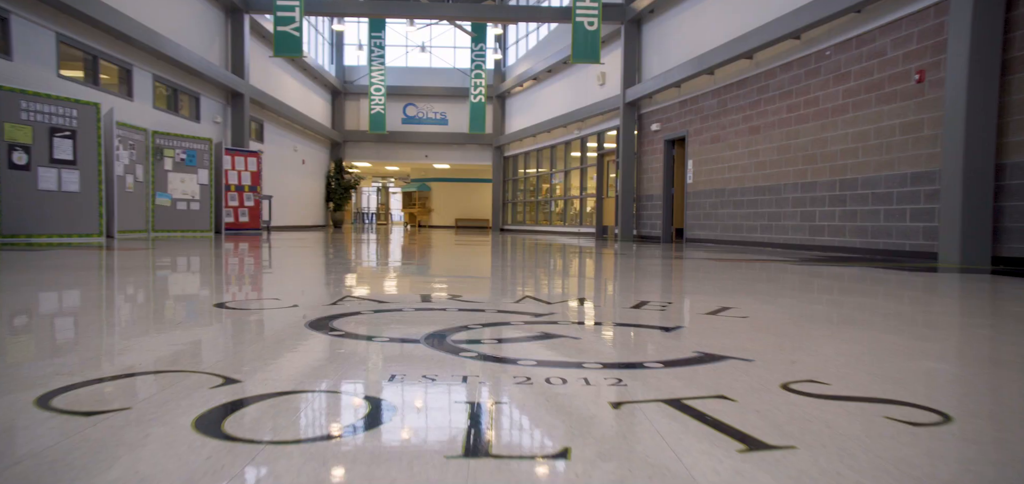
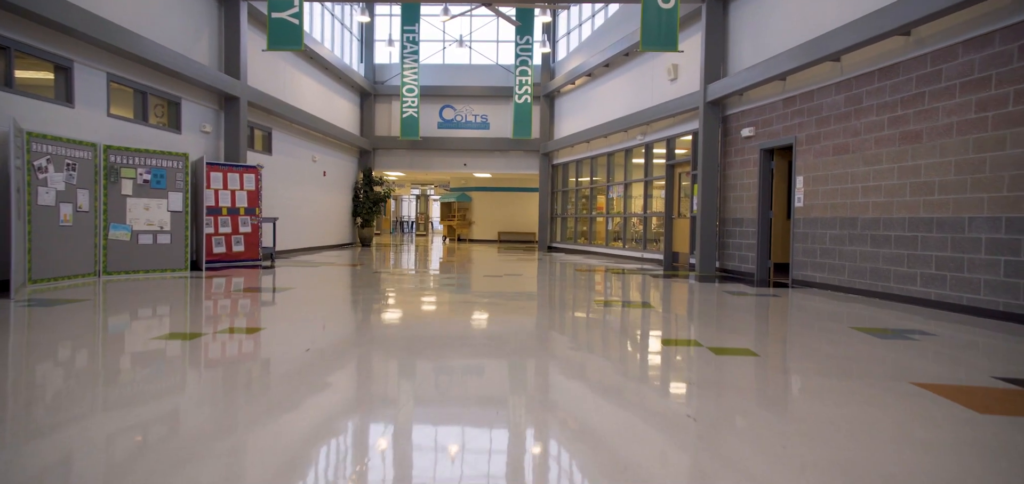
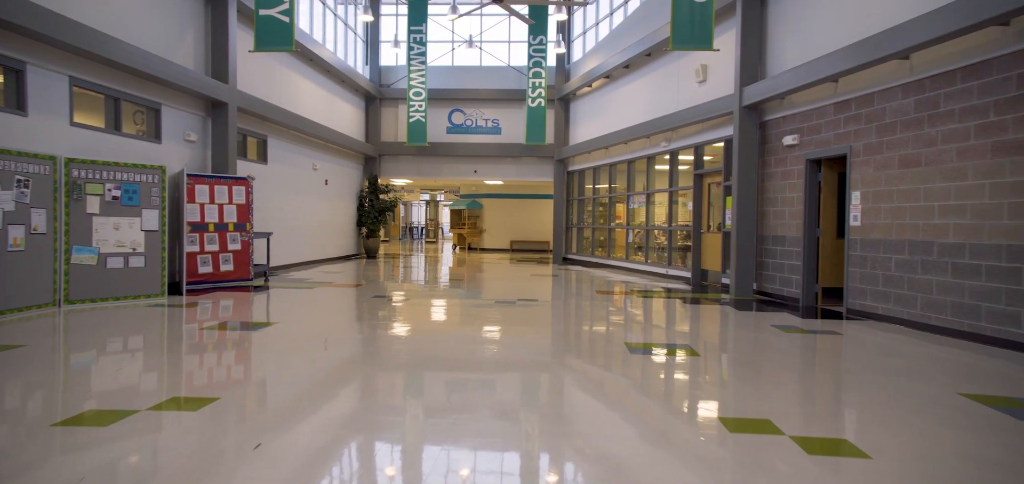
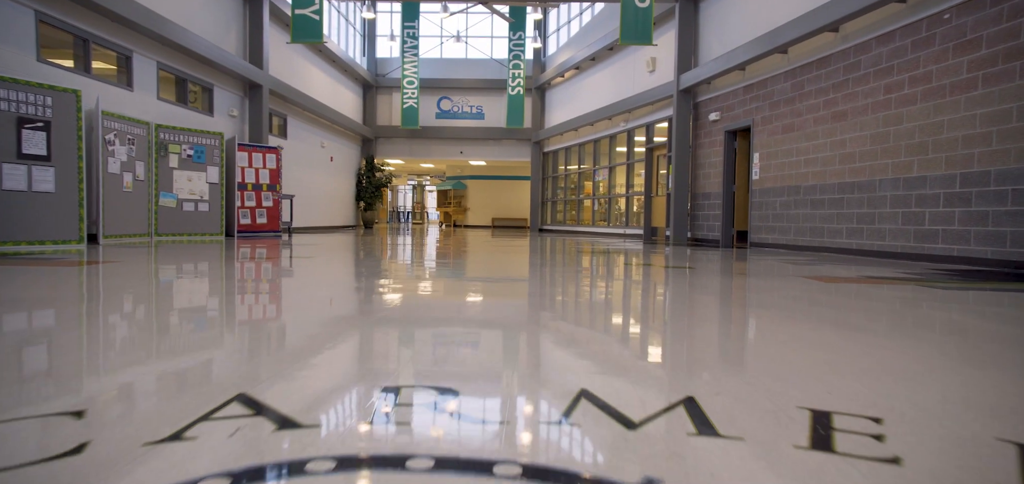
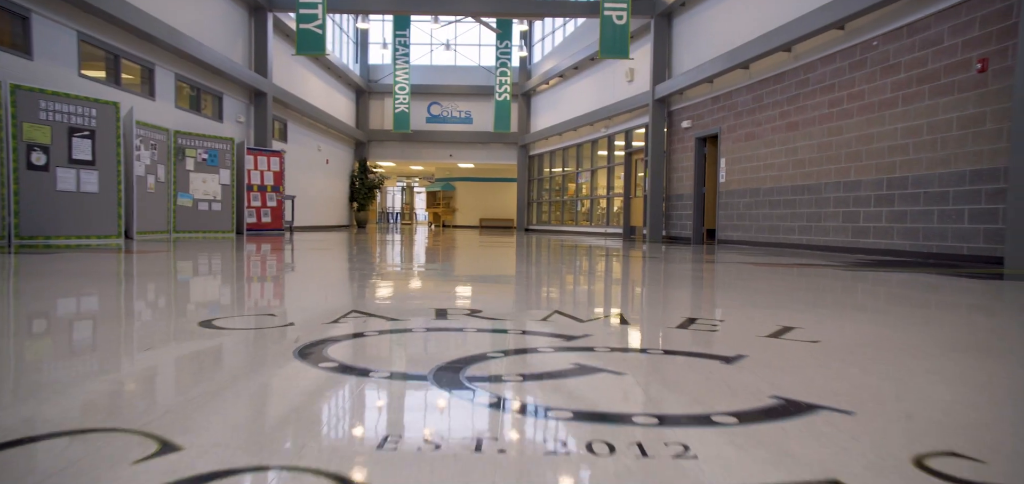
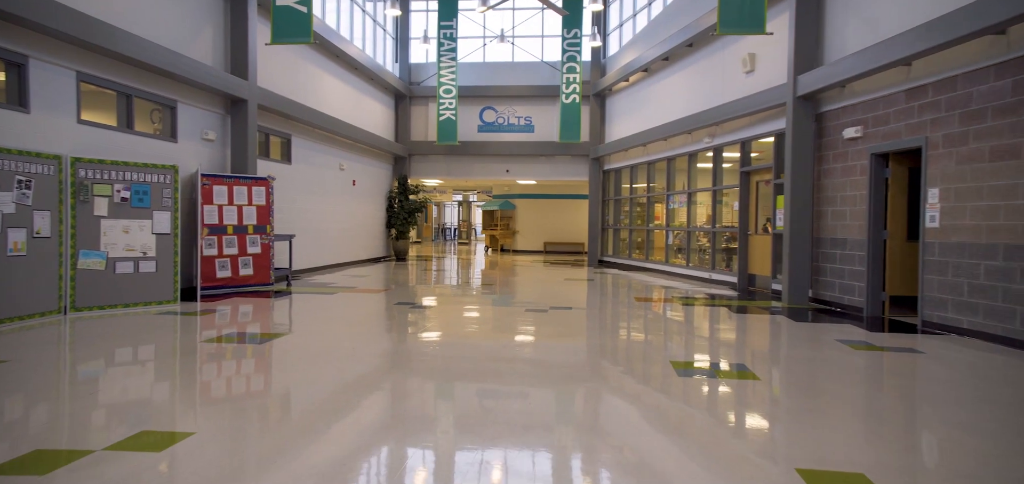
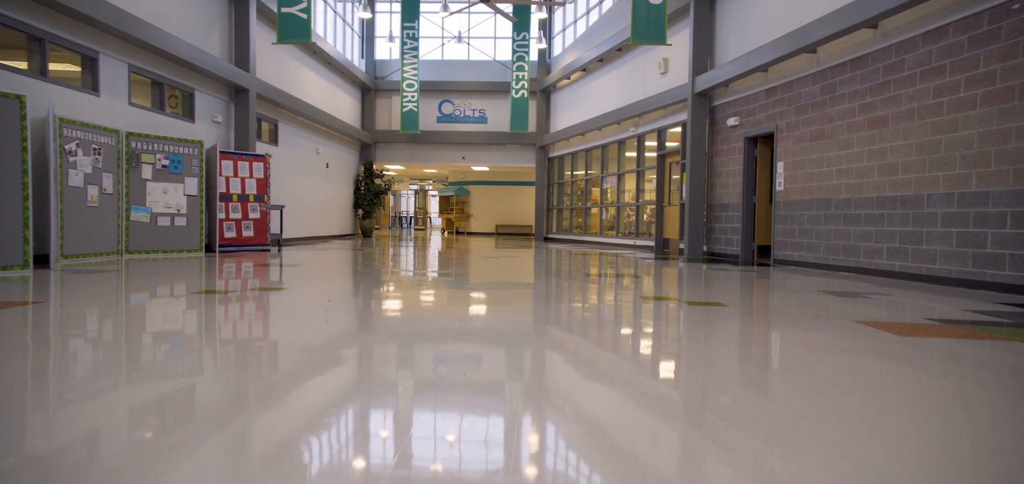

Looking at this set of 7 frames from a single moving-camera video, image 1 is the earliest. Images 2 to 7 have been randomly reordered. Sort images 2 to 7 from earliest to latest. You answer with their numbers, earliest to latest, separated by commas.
5, 4, 7, 2, 3, 6
